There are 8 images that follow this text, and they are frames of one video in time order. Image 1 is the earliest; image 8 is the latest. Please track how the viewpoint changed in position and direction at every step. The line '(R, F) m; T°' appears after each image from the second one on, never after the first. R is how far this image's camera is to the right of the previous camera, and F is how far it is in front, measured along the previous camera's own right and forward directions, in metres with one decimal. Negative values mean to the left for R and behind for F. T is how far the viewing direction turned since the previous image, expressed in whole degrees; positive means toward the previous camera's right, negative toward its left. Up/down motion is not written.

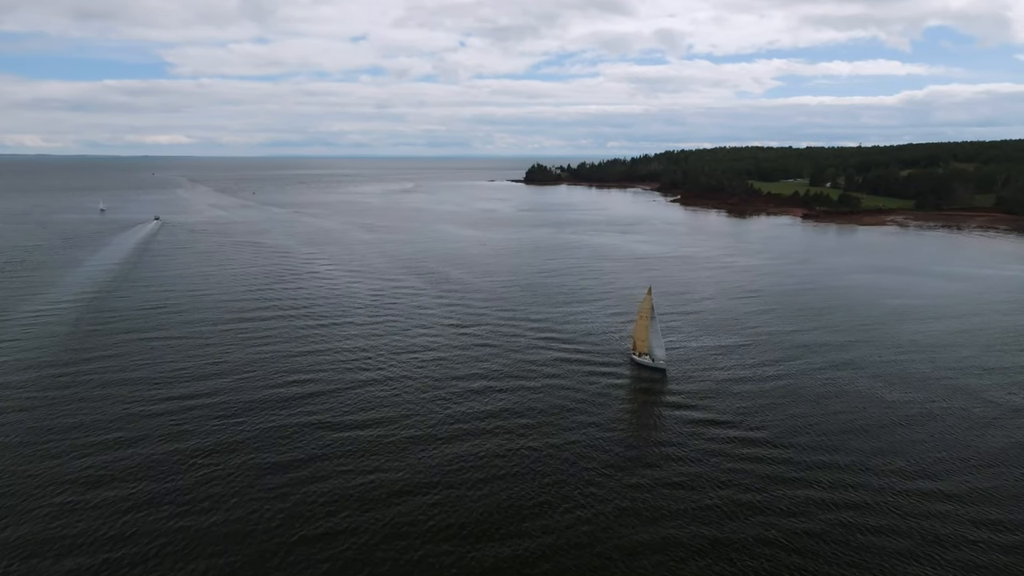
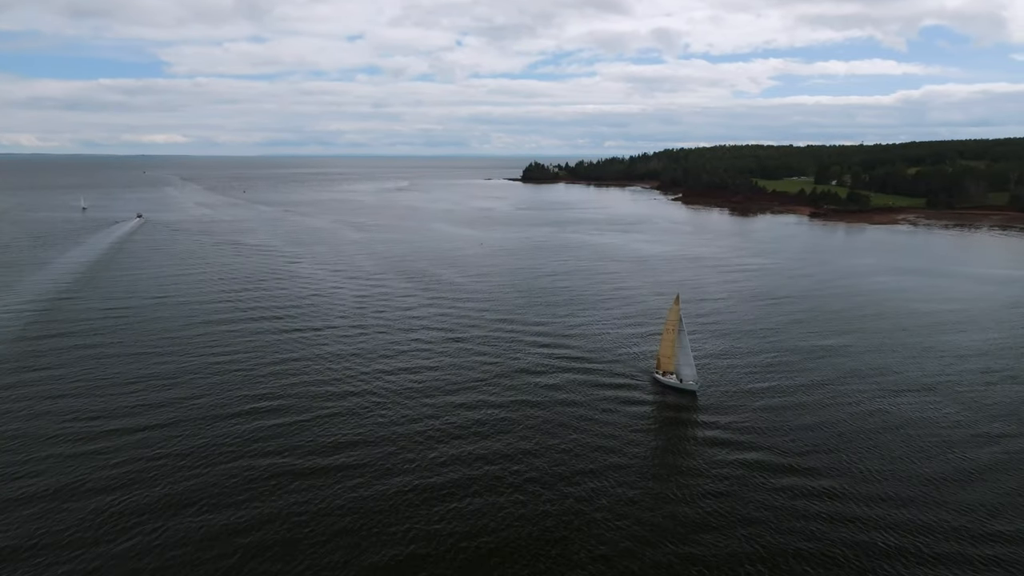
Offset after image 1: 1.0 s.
(-0.1, +3.1) m; 0°
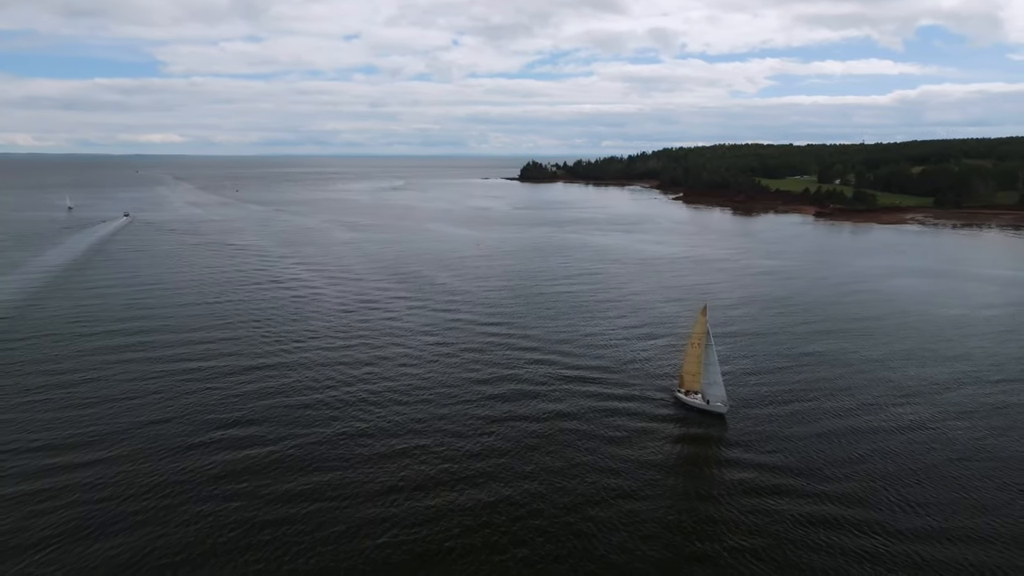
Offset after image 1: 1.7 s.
(-0.1, +2.2) m; 0°
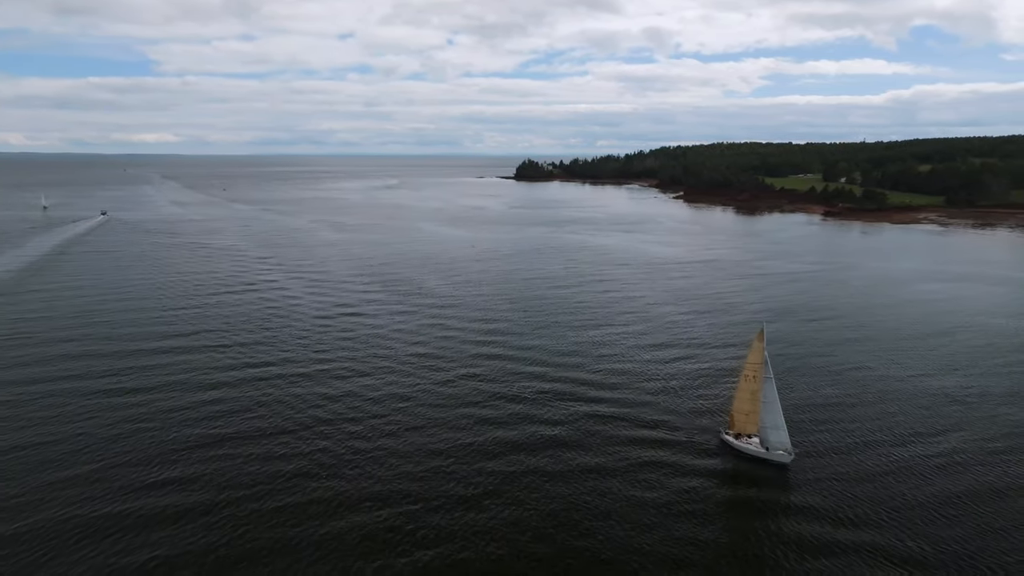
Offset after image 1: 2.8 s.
(-0.2, +3.4) m; 0°
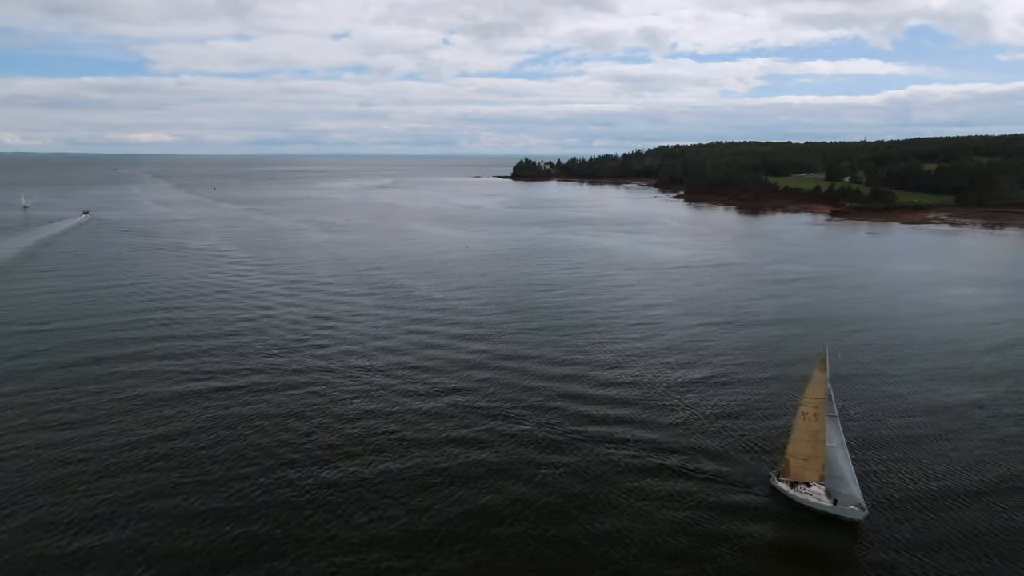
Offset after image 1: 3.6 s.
(-0.1, +2.6) m; 0°
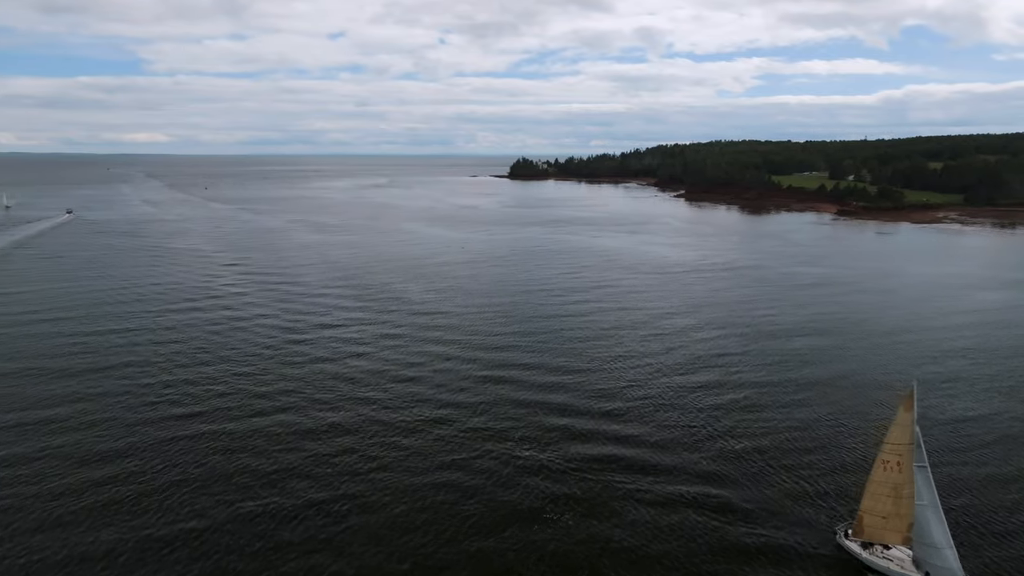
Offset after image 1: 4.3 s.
(-0.1, +2.2) m; 0°
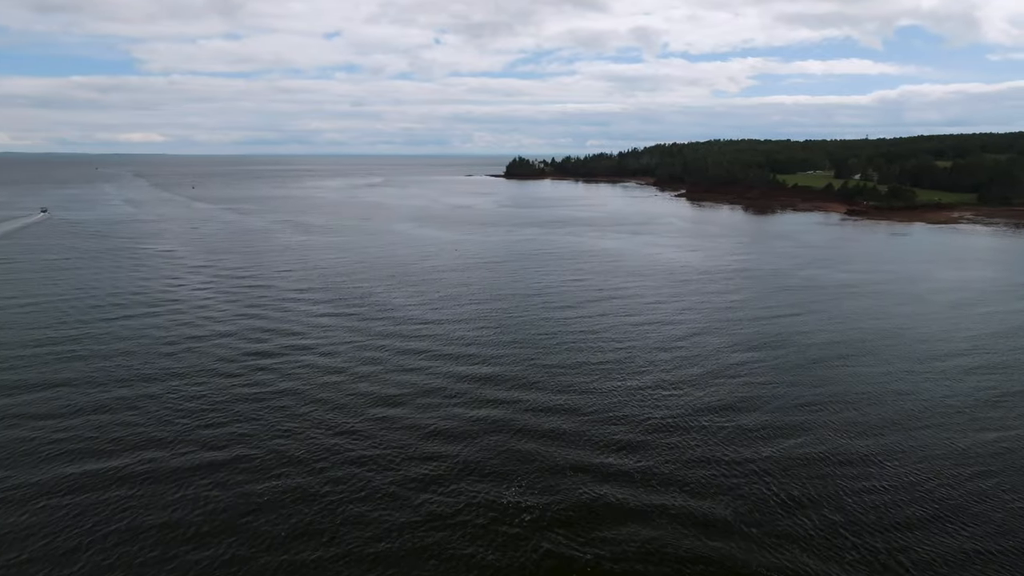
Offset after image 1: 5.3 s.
(-0.1, +3.1) m; 0°
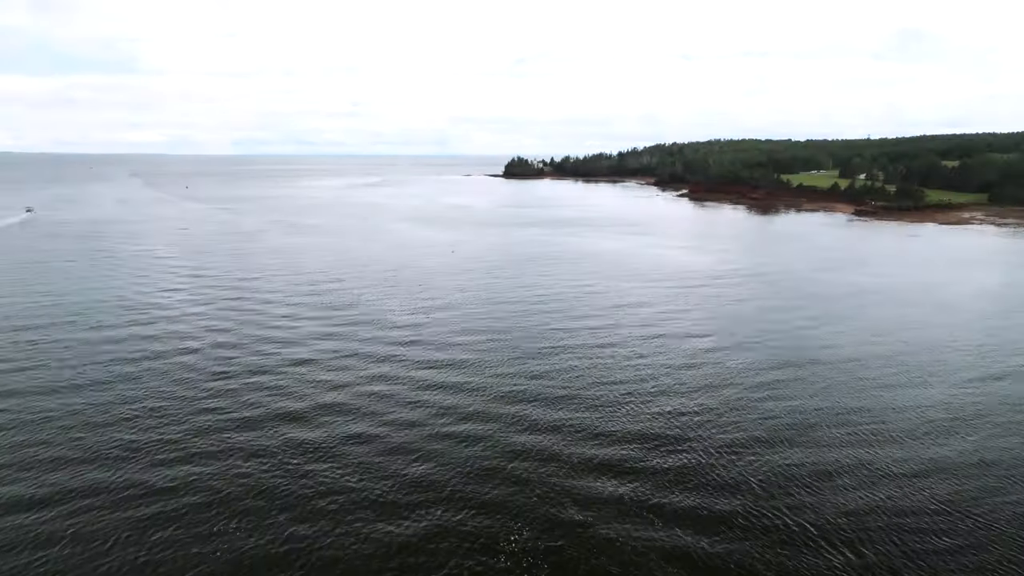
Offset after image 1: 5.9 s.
(-0.1, +1.9) m; 0°
